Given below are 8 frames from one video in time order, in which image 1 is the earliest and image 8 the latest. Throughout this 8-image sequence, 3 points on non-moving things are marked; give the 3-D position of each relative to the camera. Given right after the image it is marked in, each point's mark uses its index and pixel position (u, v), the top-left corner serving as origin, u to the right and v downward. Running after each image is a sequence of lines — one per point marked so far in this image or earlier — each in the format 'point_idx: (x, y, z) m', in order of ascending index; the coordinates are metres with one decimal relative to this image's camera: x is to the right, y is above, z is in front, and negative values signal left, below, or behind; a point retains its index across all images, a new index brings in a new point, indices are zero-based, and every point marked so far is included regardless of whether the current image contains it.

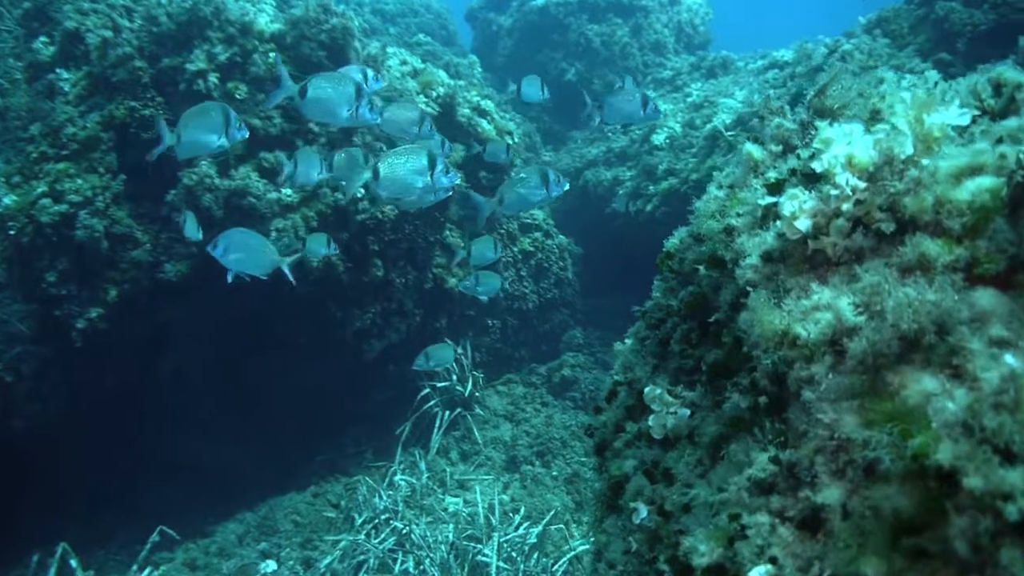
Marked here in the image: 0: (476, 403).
0: (-0.3, -1.1, +7.9) m
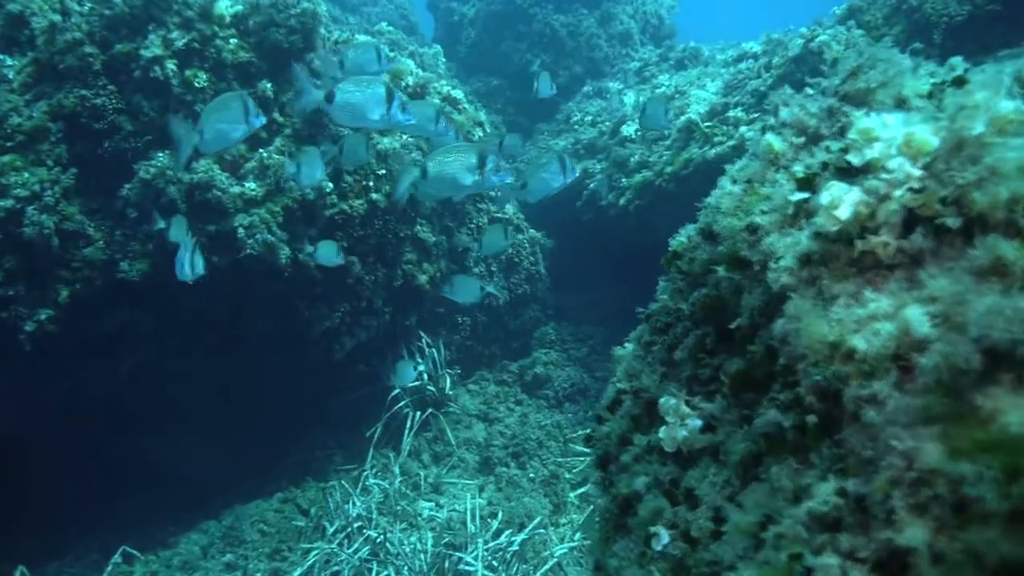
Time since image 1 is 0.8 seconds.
0: (-0.6, -1.0, +7.7) m
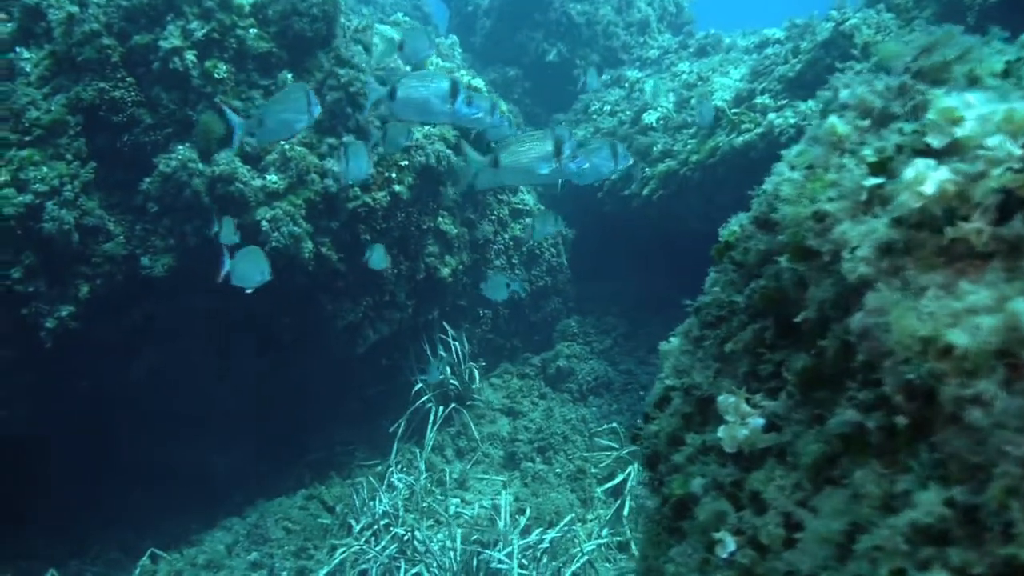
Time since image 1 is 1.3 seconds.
0: (-0.4, -1.0, +7.6) m
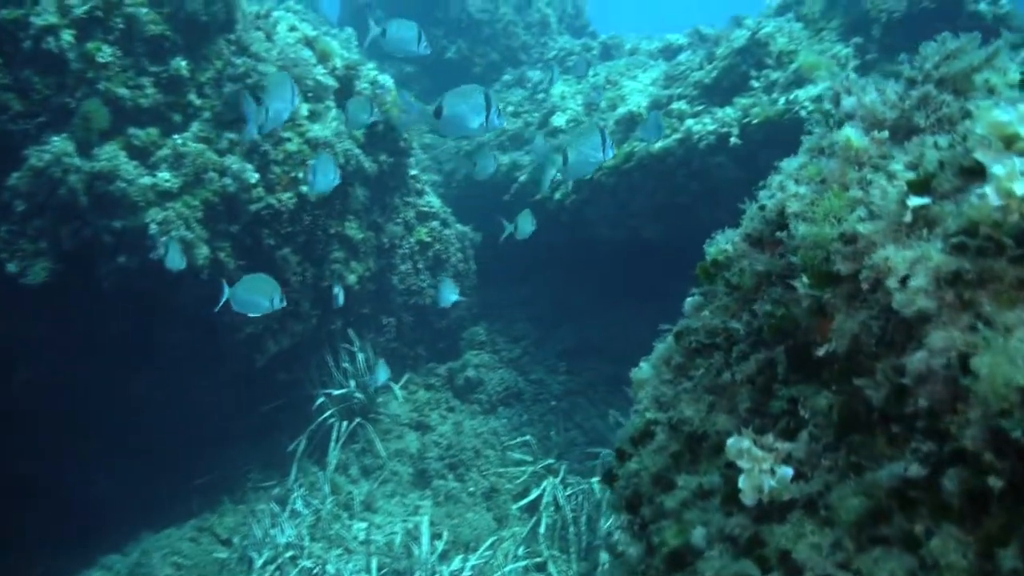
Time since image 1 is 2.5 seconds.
0: (-1.1, -1.0, +7.2) m
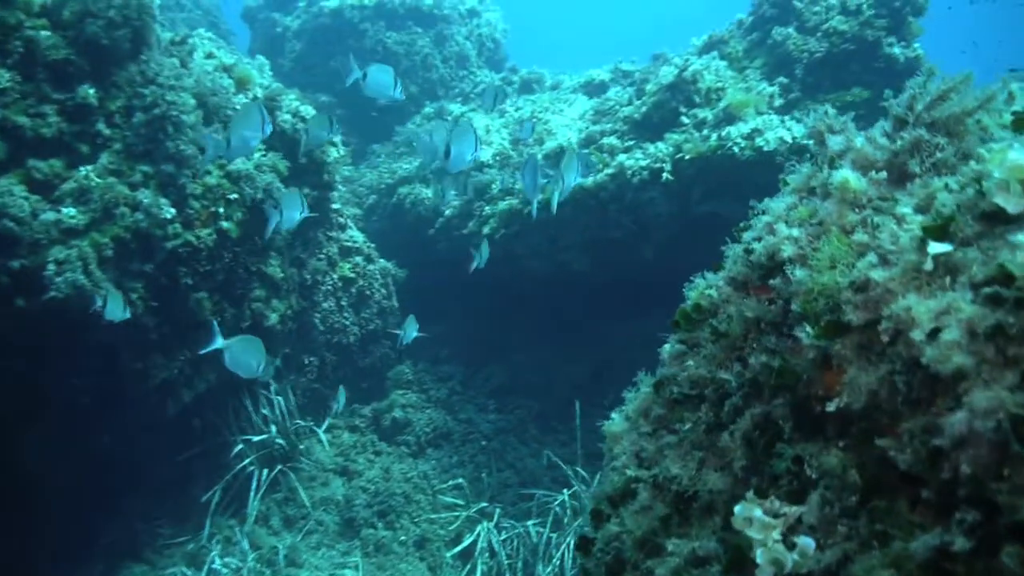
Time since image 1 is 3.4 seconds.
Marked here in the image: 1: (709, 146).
0: (-1.7, -1.3, +6.8) m
1: (+1.4, +1.0, +6.3) m
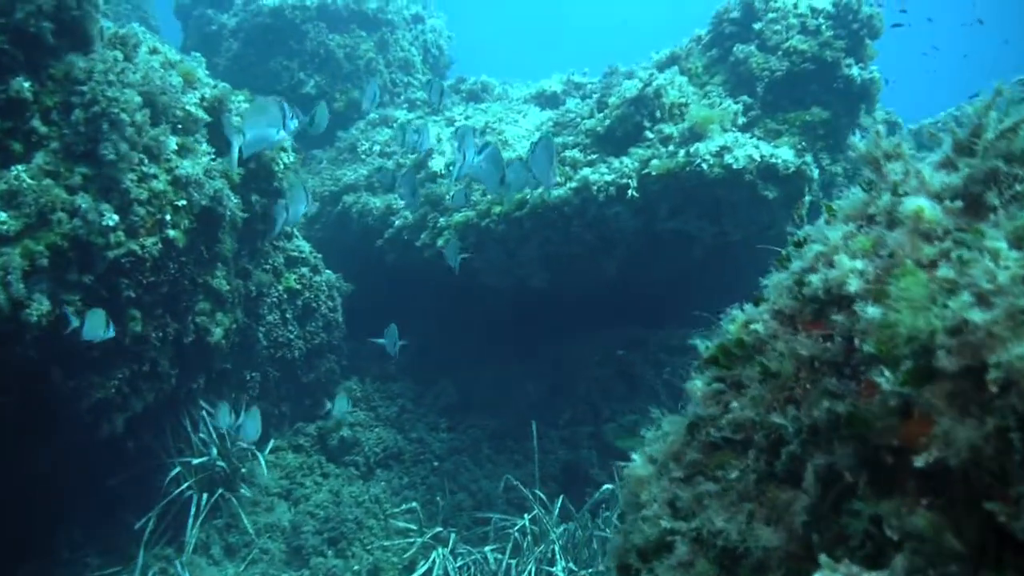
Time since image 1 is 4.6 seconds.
0: (-2.0, -1.4, +6.4) m
1: (+1.2, +0.9, +6.1) m
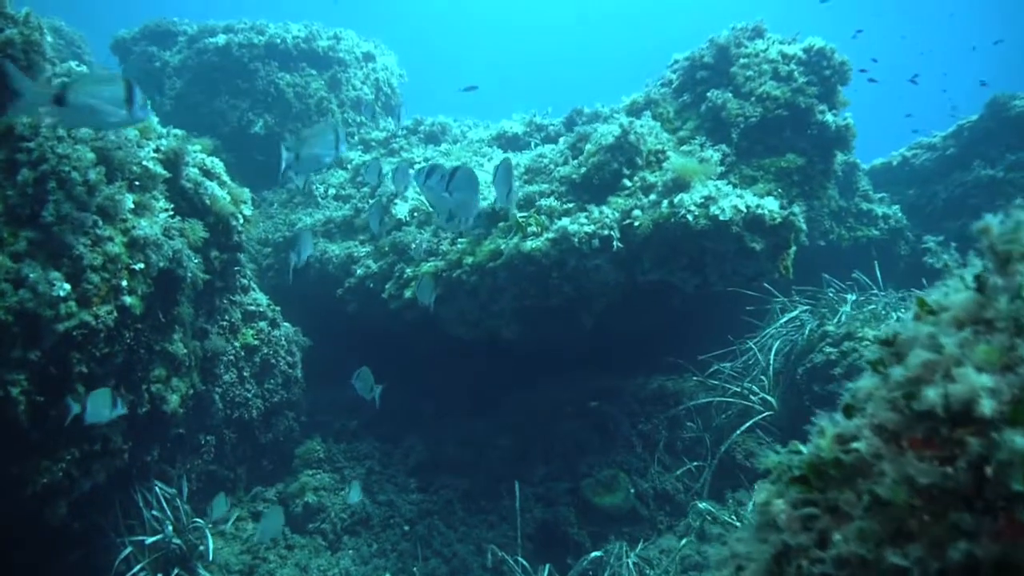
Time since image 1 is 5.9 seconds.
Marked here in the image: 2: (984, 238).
0: (-2.2, -1.9, +5.9) m
1: (+1.0, +0.5, +5.9) m
2: (+1.0, +0.1, +2.0) m
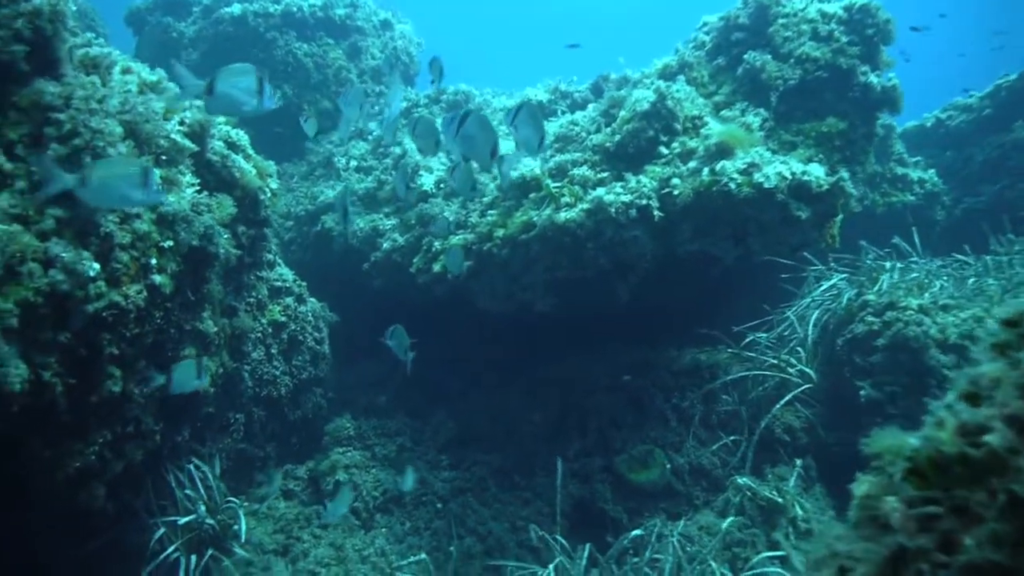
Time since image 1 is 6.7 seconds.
0: (-1.9, -1.7, +5.8) m
1: (+1.3, +0.7, +5.7) m
2: (+1.2, +0.2, +1.8) m
